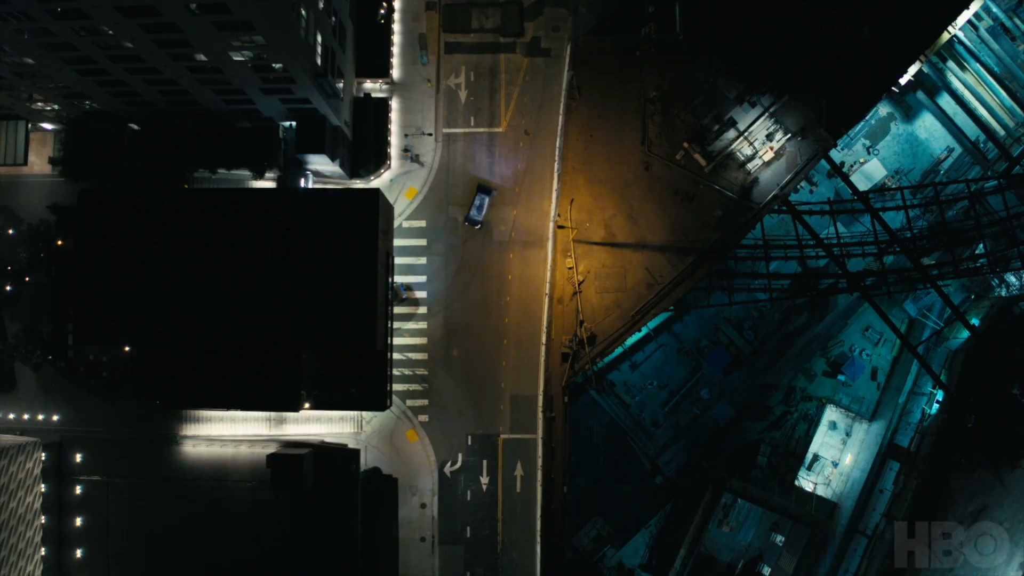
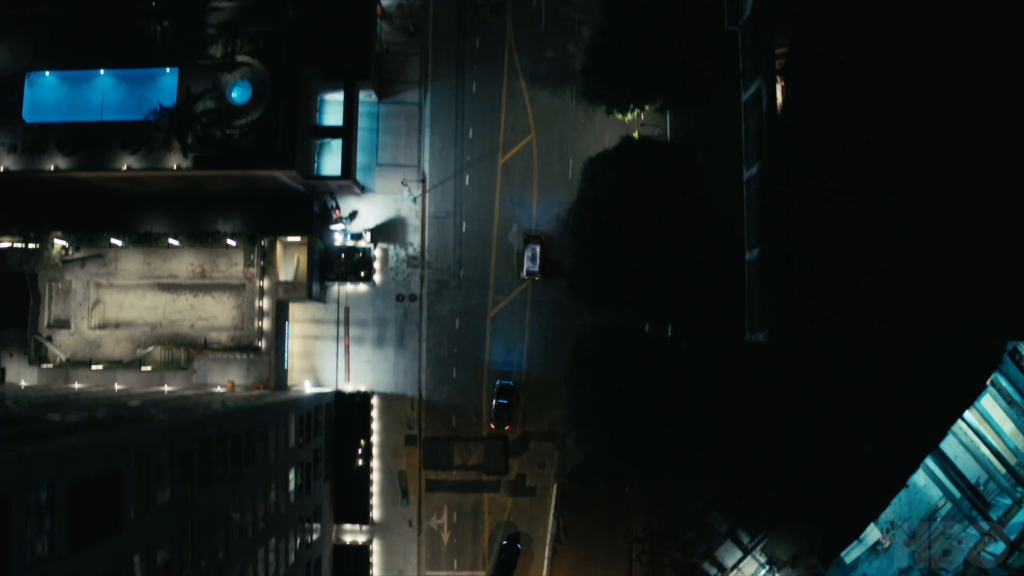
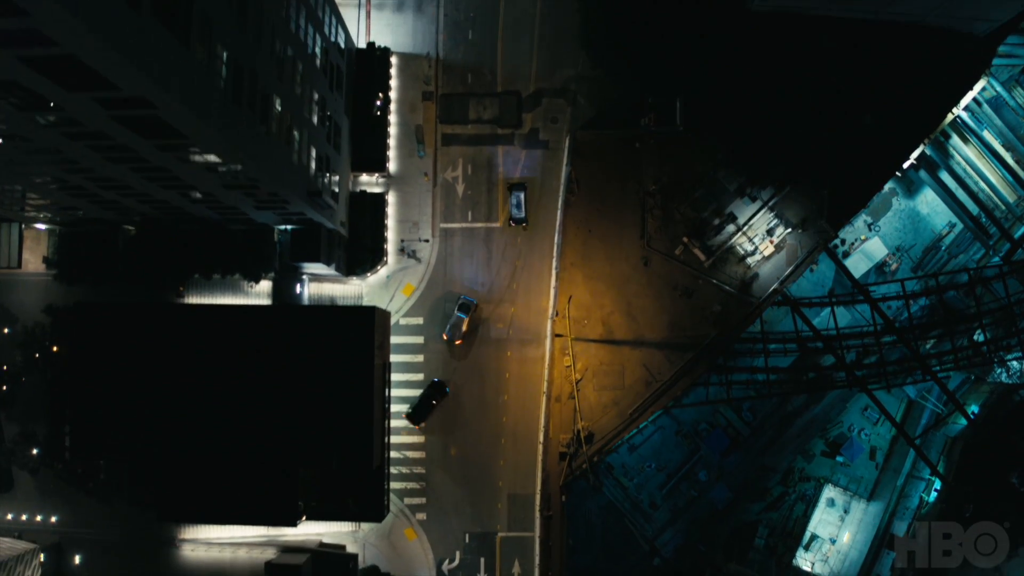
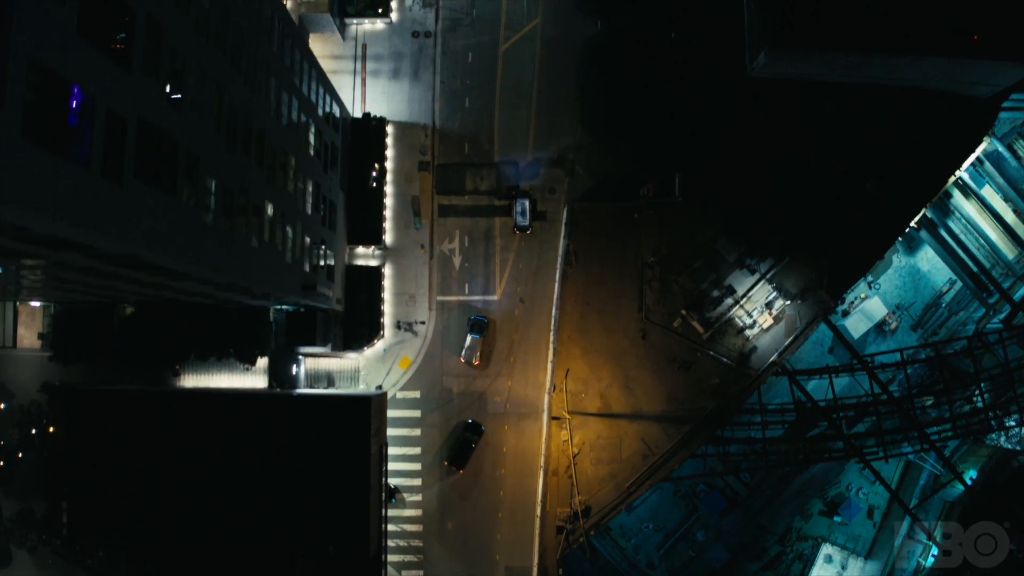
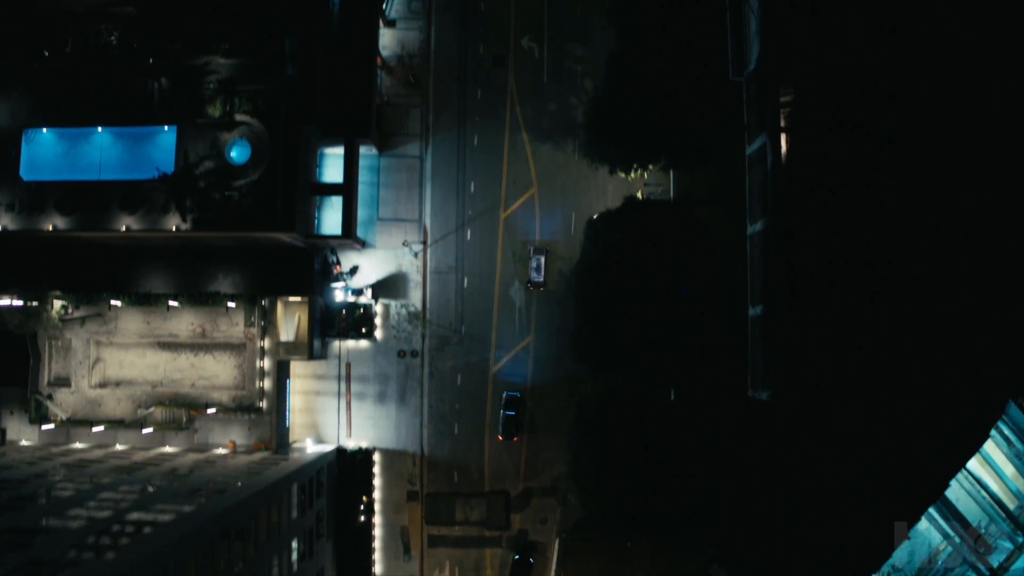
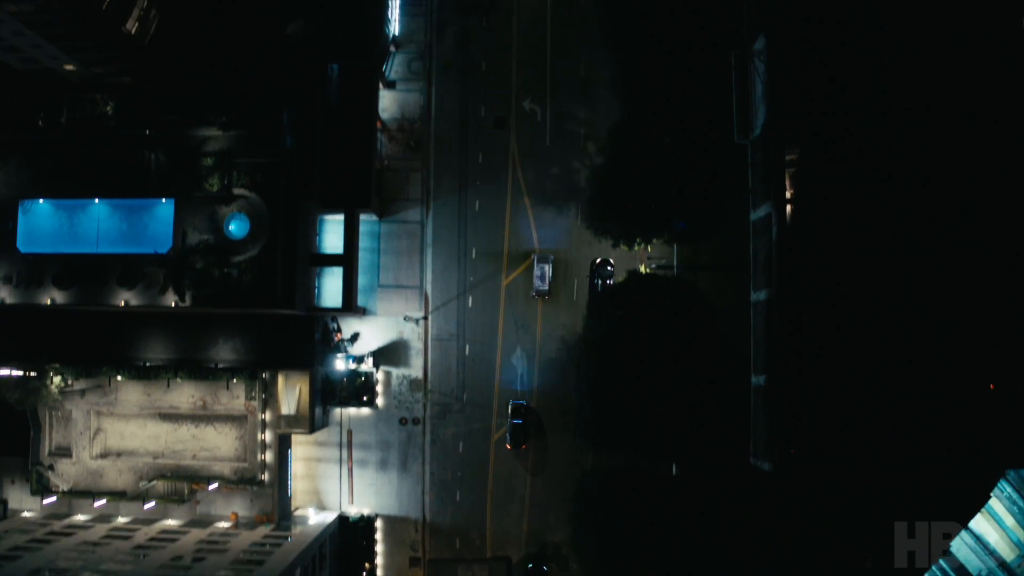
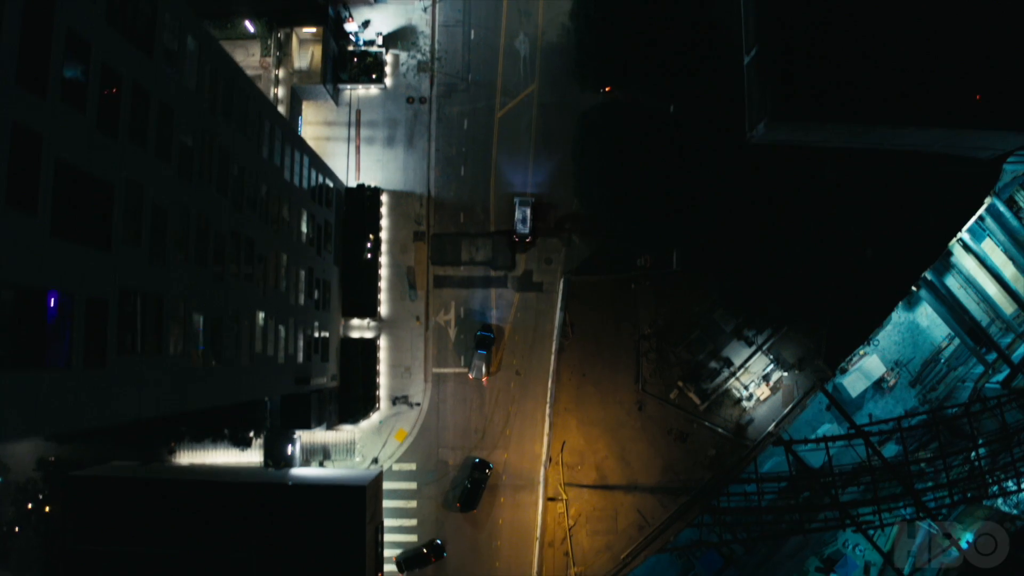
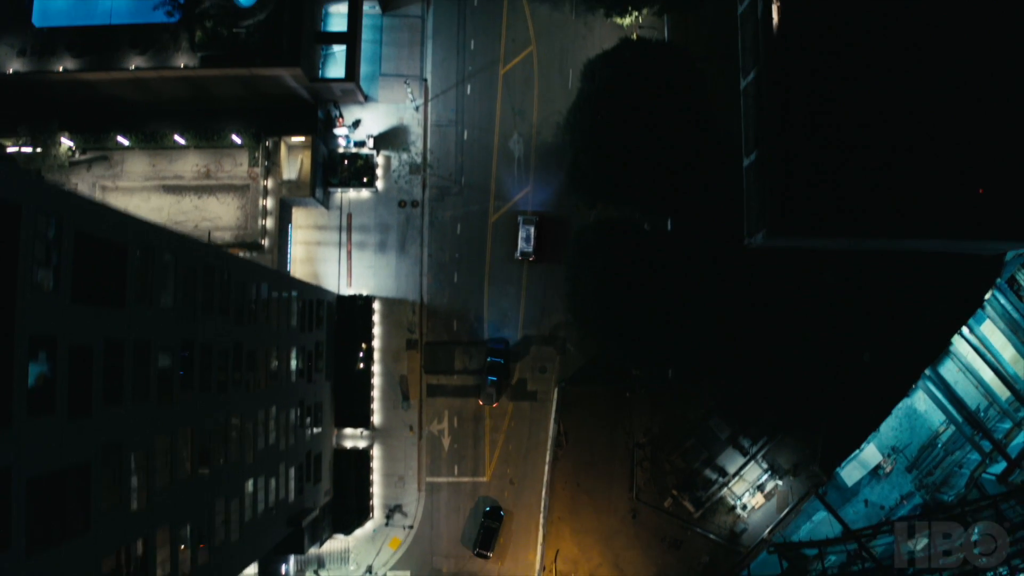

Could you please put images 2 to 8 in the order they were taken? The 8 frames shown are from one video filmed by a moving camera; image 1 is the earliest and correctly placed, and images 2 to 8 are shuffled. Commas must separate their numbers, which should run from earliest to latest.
3, 4, 7, 8, 2, 5, 6
